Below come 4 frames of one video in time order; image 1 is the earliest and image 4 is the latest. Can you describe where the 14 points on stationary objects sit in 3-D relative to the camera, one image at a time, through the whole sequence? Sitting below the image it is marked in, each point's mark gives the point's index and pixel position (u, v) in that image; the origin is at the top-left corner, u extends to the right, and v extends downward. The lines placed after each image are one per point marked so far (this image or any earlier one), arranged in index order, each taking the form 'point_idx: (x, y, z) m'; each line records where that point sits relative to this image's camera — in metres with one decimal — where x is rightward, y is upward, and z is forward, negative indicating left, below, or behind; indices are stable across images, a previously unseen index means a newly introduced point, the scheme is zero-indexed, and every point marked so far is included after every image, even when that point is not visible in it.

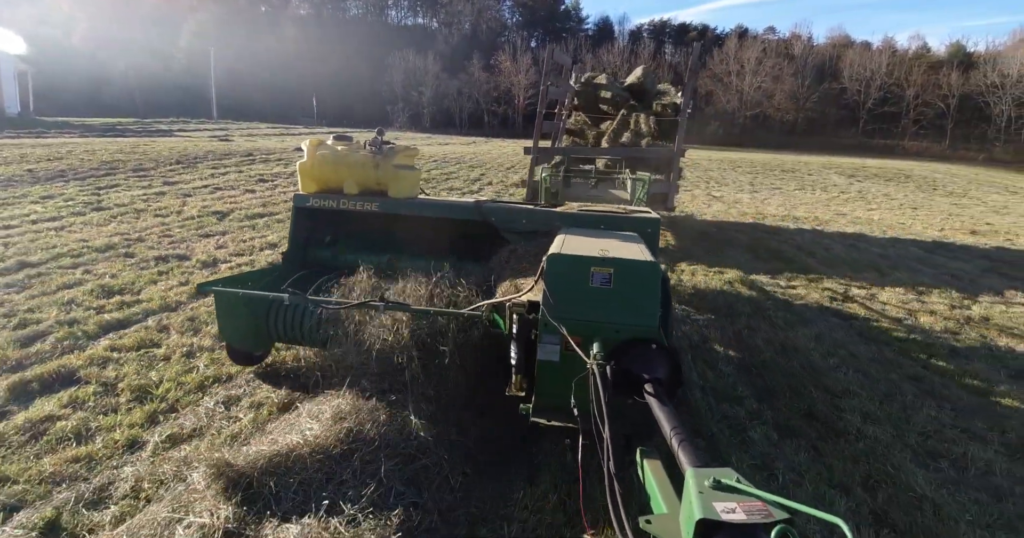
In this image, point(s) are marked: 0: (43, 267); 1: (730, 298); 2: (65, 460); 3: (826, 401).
0: (-4.5, 0.0, +5.1) m
1: (+2.0, -0.4, +5.0) m
2: (-1.9, -0.8, +2.3) m
3: (+1.8, -0.7, +3.1) m
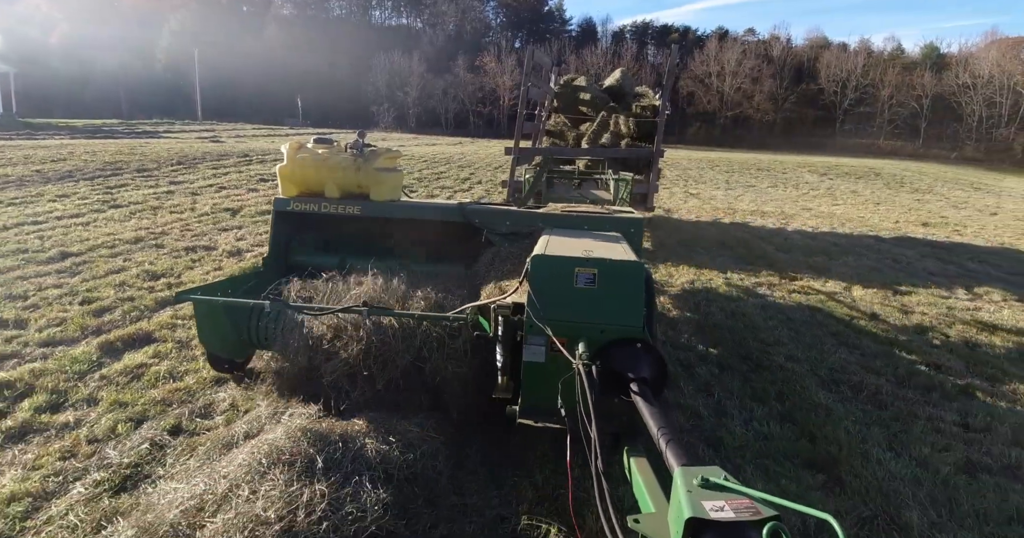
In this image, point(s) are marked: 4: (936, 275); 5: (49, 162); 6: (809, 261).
0: (-4.5, +0.1, +5.7) m
1: (+1.9, -0.2, +5.7) m
2: (-1.9, -0.7, +2.9) m
3: (+1.8, -0.6, +3.9) m
4: (+5.4, -0.1, +6.9) m
5: (-11.2, +2.6, +13.0) m
6: (+4.1, +0.1, +7.3) m
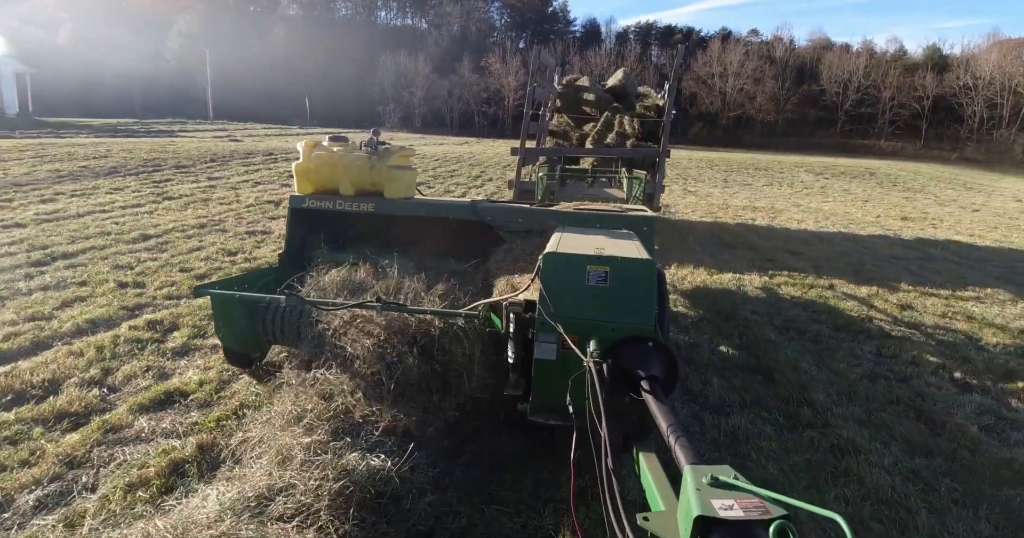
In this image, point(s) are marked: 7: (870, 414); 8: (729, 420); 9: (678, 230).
0: (-4.3, +0.4, +6.7) m
1: (+2.1, 0.0, +6.7) m
2: (-1.7, -0.4, +3.9) m
3: (+1.9, -0.3, +4.8) m
4: (+5.6, +0.1, +7.8) m
5: (-10.9, +2.9, +14.0) m
6: (+4.3, +0.3, +8.3) m
7: (+2.0, -0.8, +3.0) m
8: (+1.1, -0.8, +2.8) m
9: (+3.0, +0.7, +9.7) m
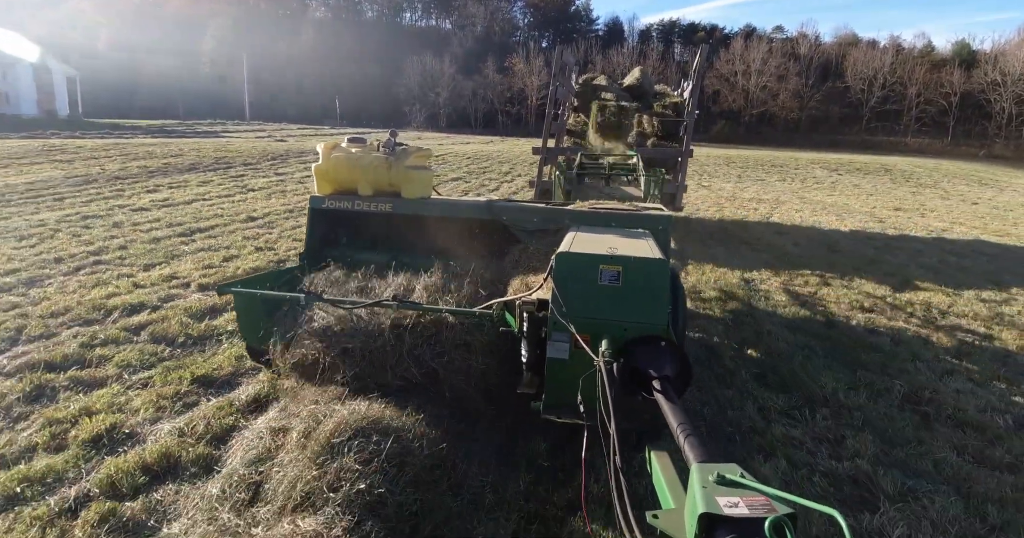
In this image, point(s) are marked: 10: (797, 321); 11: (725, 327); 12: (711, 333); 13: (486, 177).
0: (-3.8, +0.8, +8.3) m
1: (+2.6, +0.4, +8.1) m
2: (-1.3, -0.1, +5.4) m
3: (+2.4, 0.0, +6.2) m
4: (+6.2, +0.5, +9.1) m
5: (-10.1, +3.3, +15.9) m
6: (+4.8, +0.7, +9.6) m
7: (+2.3, -0.4, +4.4) m
8: (+1.5, -0.4, +4.3) m
9: (+3.6, +1.1, +11.1) m
10: (+2.4, -0.4, +4.4) m
11: (+1.7, -0.5, +4.2) m
12: (+1.5, -0.5, +4.1) m
13: (-0.8, +2.8, +15.9) m
